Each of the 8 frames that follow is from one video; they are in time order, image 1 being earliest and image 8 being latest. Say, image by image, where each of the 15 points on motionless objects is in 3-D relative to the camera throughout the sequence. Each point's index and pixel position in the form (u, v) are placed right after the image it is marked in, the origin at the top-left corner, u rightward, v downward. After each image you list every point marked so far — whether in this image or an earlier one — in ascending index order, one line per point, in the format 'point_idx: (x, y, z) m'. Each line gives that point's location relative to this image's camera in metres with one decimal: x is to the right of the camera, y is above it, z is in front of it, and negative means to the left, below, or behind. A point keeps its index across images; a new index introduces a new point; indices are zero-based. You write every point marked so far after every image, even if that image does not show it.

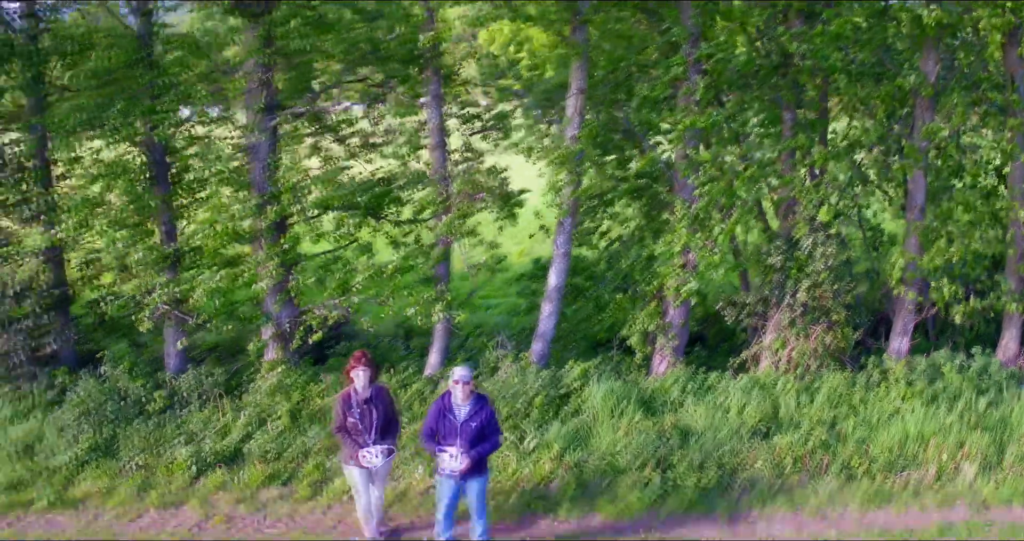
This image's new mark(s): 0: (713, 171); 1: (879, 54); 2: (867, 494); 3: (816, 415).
0: (+1.7, +1.0, +6.6) m
1: (+3.0, +1.8, +6.8) m
2: (+1.9, -1.1, +4.3) m
3: (+1.8, -0.8, +4.9) m
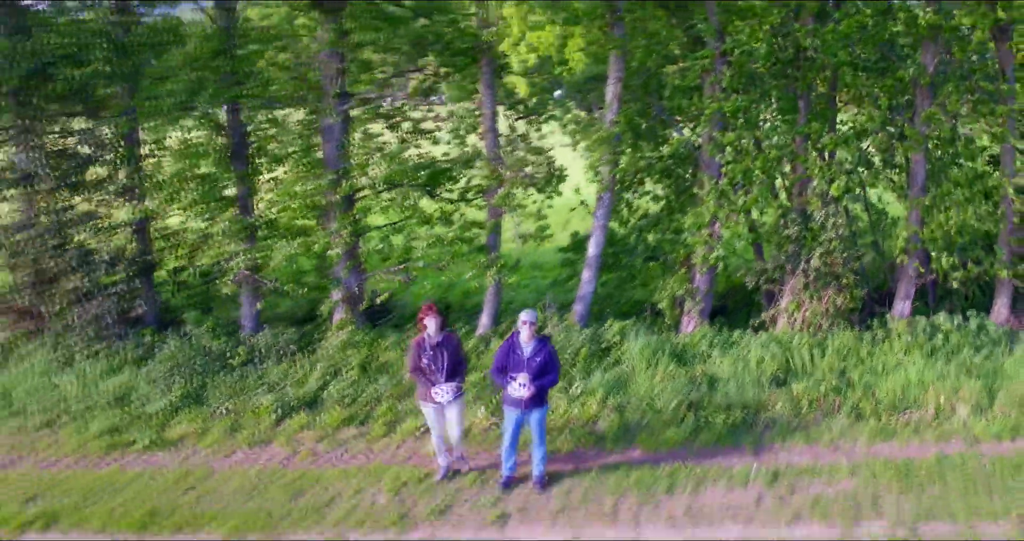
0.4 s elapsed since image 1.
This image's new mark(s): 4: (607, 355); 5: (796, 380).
0: (+2.0, +1.2, +7.2) m
1: (+3.3, +2.0, +7.4) m
2: (+2.2, -0.9, +4.9) m
3: (+2.2, -0.6, +5.5) m
4: (+0.7, -0.5, +5.8) m
5: (+1.9, -0.7, +5.4) m
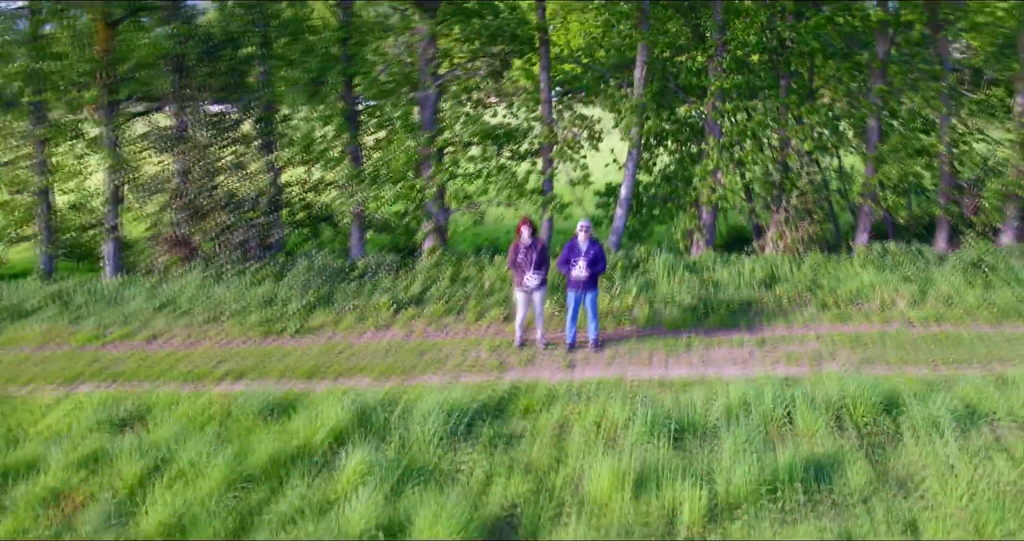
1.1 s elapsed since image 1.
0: (+2.5, +1.8, +8.9) m
1: (+3.8, +2.6, +9.2) m
2: (+2.7, -0.4, +6.7) m
3: (+2.6, 0.0, +7.3) m
4: (+1.2, 0.0, +7.5) m
5: (+2.4, -0.1, +7.2) m
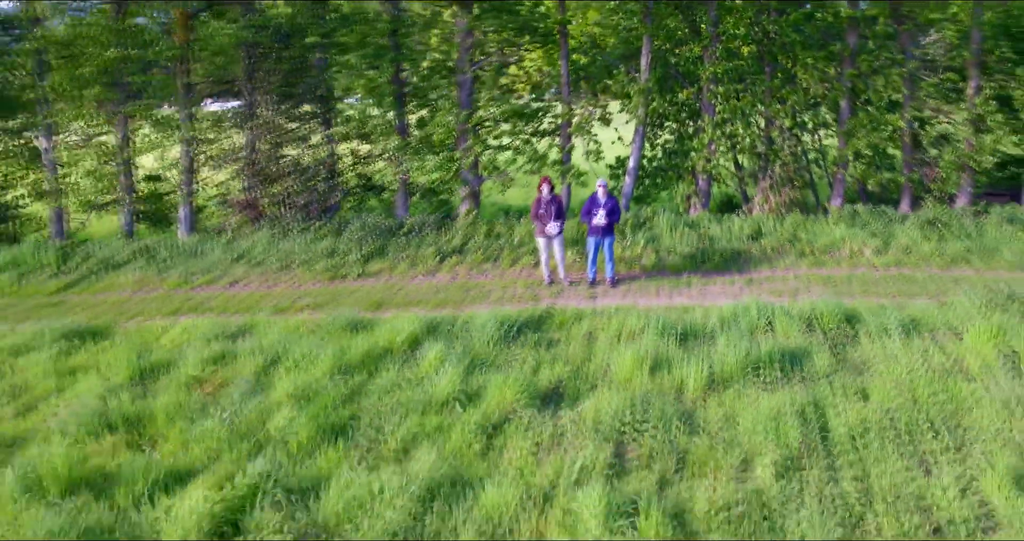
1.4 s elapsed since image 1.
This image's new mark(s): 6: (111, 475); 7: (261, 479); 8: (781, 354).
0: (+2.7, +2.2, +10.2) m
1: (+4.0, +3.0, +10.5) m
2: (+2.9, +0.1, +7.9) m
3: (+2.9, +0.4, +8.6) m
4: (+1.5, +0.5, +8.8) m
5: (+2.7, +0.3, +8.5) m
6: (-2.2, -1.1, +4.7) m
7: (-1.3, -1.1, +4.6) m
8: (+1.9, -0.6, +5.9) m
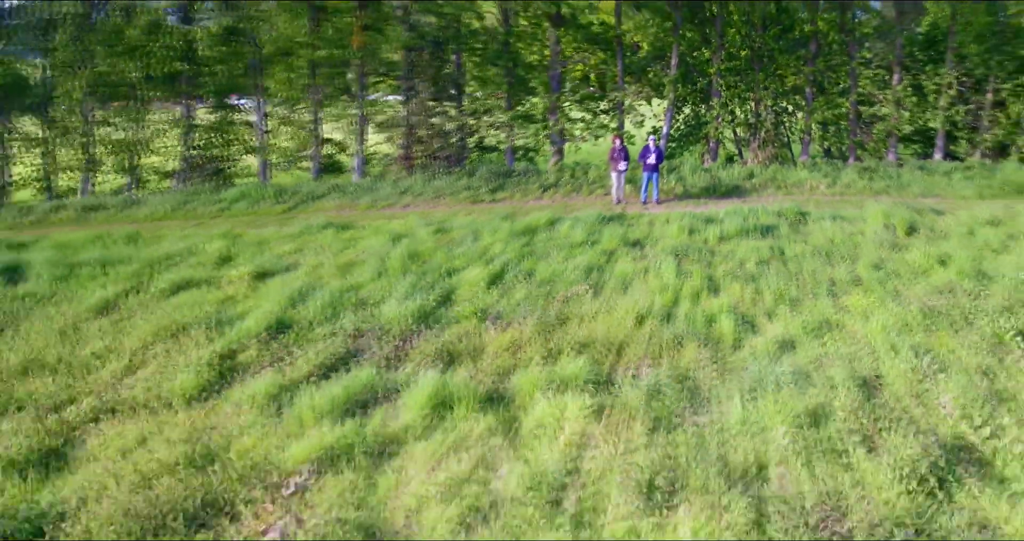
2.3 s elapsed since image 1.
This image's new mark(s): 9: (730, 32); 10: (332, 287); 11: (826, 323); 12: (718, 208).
0: (+3.9, +3.3, +14.5) m
1: (+5.2, +4.1, +14.8) m
2: (+4.1, +1.2, +12.2) m
3: (+4.1, +1.5, +12.9) m
4: (+2.6, +1.6, +13.1) m
5: (+3.9, +1.5, +12.8) m
6: (-1.0, 0.0, +9.0) m
7: (-0.1, 0.0, +8.8) m
8: (+3.1, +0.6, +10.2) m
9: (+4.4, +4.8, +16.6) m
10: (-1.7, -0.1, +8.7) m
11: (+2.7, -0.5, +7.2) m
12: (+2.9, +0.9, +11.1) m
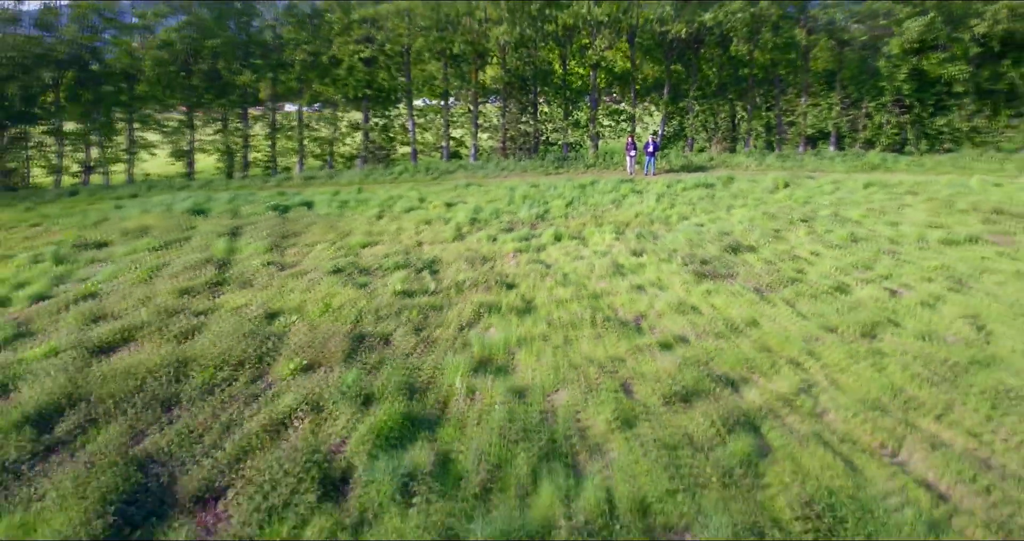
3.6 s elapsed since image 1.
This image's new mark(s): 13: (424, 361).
0: (+5.5, +4.8, +23.2) m
1: (+6.8, +5.6, +23.5) m
2: (+5.6, +2.7, +20.9) m
3: (+5.6, +3.0, +21.6) m
4: (+4.1, +3.1, +21.8) m
5: (+5.3, +2.9, +21.5) m
6: (+0.4, +1.6, +17.8) m
7: (+1.3, +1.5, +17.6) m
8: (+4.5, +2.0, +18.9) m
9: (+6.0, +6.3, +25.3) m
10: (-0.4, +1.4, +17.5) m
11: (+4.1, +1.0, +15.9) m
12: (+4.3, +2.3, +19.9) m
13: (-0.9, -1.0, +9.1) m
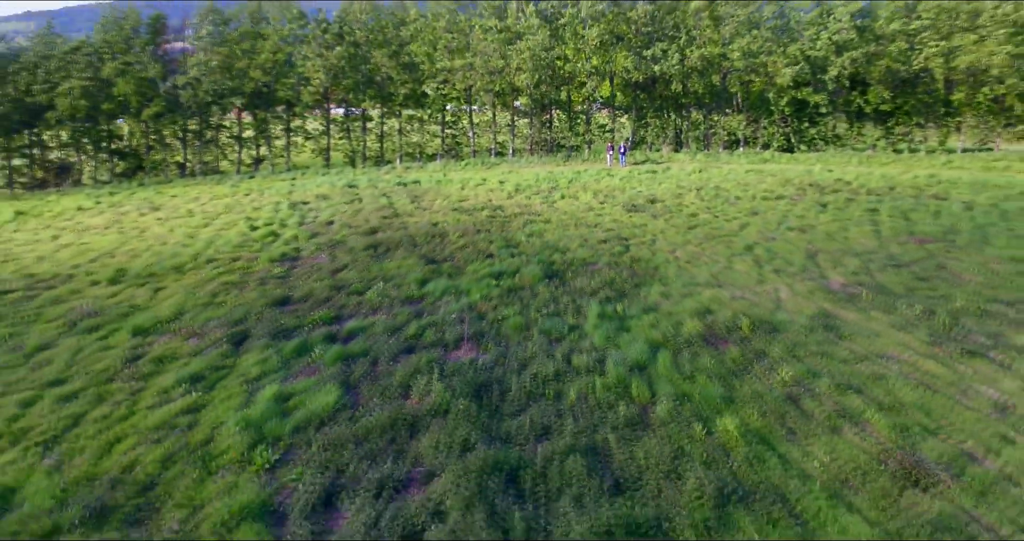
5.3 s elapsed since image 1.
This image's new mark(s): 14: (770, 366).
0: (+6.5, +6.7, +36.4) m
1: (+7.8, +7.6, +36.6) m
2: (+6.6, +4.6, +34.1) m
3: (+6.6, +5.0, +34.7) m
4: (+5.2, +5.0, +35.0) m
5: (+6.4, +4.9, +34.7) m
6: (+1.4, +3.5, +31.1) m
7: (+2.2, +3.5, +30.9) m
8: (+5.5, +4.0, +32.1) m
9: (+7.1, +8.3, +38.4) m
10: (+0.6, +3.4, +30.8) m
11: (+5.0, +3.0, +29.1) m
12: (+5.3, +4.3, +33.1) m
13: (-0.1, +1.0, +22.4) m
14: (+4.0, -1.4, +12.3) m
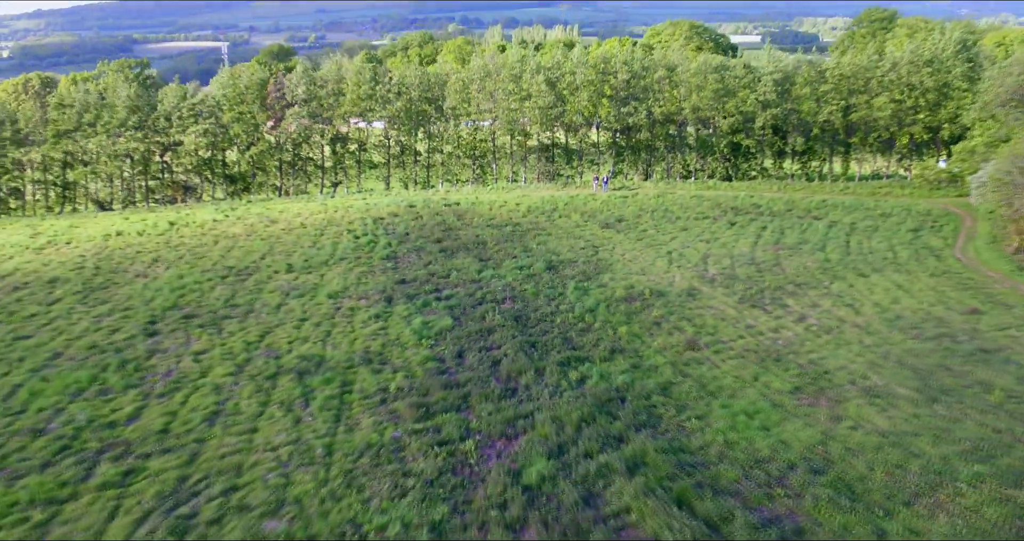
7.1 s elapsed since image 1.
0: (+7.3, +7.0, +50.2) m
1: (+8.6, +7.8, +50.4) m
2: (+7.4, +4.9, +47.9) m
3: (+7.4, +5.2, +48.6) m
4: (+5.9, +5.3, +48.9) m
5: (+7.1, +5.1, +48.5) m
6: (+2.1, +3.8, +45.0) m
7: (+3.0, +3.8, +44.7) m
8: (+6.2, +4.2, +45.9) m
9: (+7.9, +8.5, +52.3) m
10: (+1.3, +3.6, +44.7) m
11: (+5.7, +3.2, +43.0) m
12: (+6.1, +4.5, +46.9) m
13: (+0.6, +1.2, +36.3) m
14: (+4.6, -1.3, +26.2) m
